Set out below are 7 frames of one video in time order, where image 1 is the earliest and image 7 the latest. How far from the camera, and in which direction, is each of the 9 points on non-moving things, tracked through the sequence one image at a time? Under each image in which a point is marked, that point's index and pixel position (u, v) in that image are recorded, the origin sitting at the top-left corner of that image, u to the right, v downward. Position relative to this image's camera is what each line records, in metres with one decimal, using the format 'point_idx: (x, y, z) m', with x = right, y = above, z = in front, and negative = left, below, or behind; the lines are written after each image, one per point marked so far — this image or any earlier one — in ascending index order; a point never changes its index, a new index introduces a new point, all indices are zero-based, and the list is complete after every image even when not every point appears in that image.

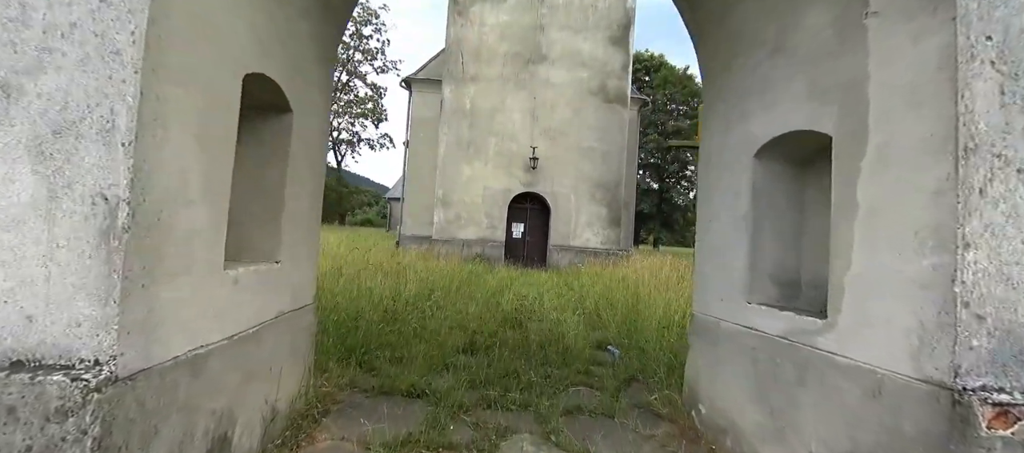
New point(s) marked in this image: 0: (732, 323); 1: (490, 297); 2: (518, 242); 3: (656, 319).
0: (+1.1, -0.5, +2.3) m
1: (-0.3, -1.0, +6.0) m
2: (+0.2, -0.4, +12.9) m
3: (+1.4, -0.9, +4.4) m
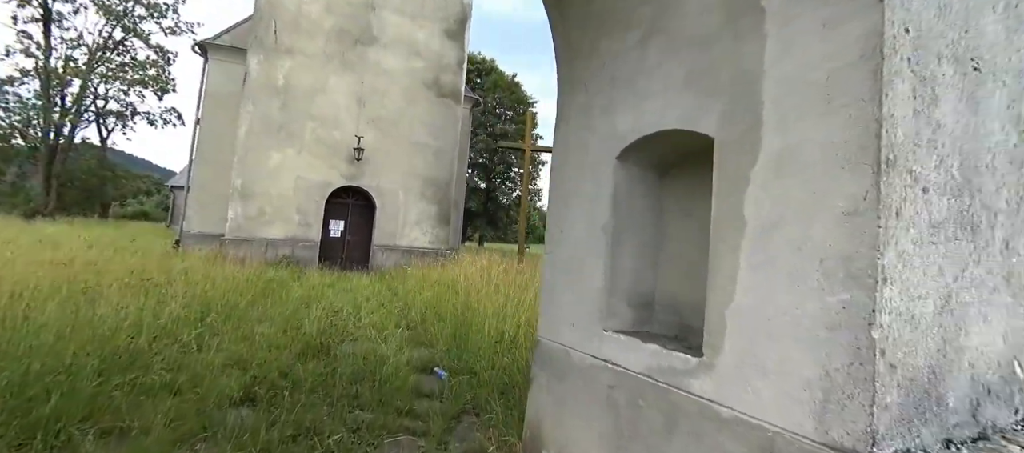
0: (+0.3, -0.5, +1.9) m
1: (-2.4, -1.0, +4.8) m
2: (-4.5, -0.4, +11.4) m
3: (-0.2, -0.9, +4.0) m
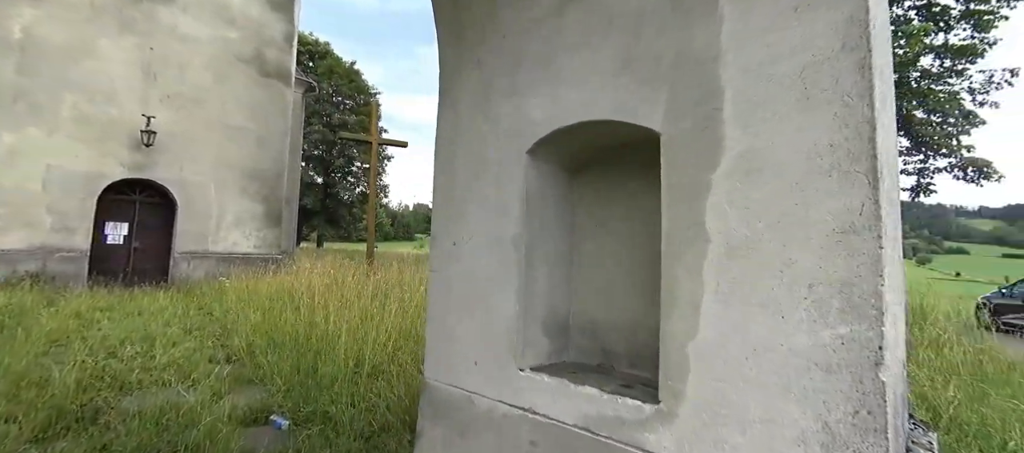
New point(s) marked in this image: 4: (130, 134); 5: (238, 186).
0: (-0.1, -0.6, +1.5) m
1: (-3.6, -1.1, +3.4) m
2: (-7.8, -0.5, +8.8) m
3: (-1.3, -1.0, +3.3) m
4: (-7.6, +1.9, +8.8) m
5: (-6.1, +0.9, +9.9) m
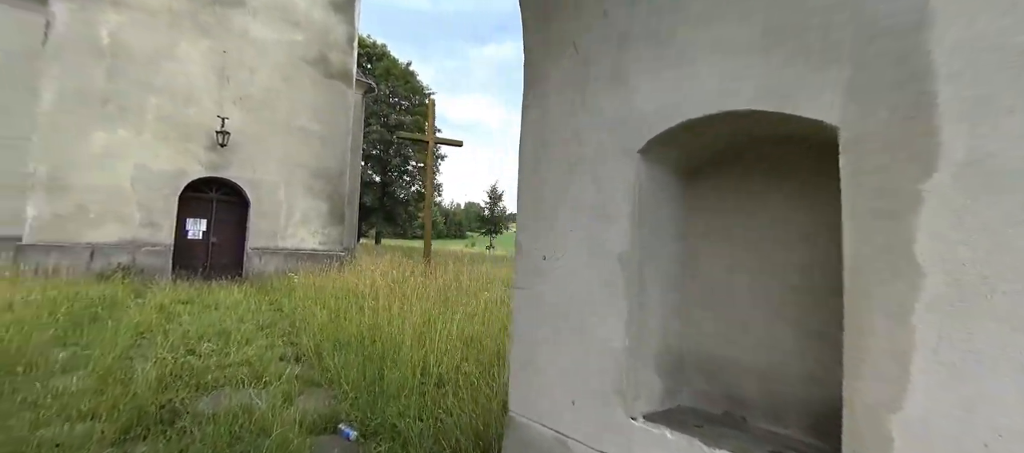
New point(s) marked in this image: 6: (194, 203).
0: (+0.2, -0.6, +1.3) m
1: (-3.1, -1.1, +3.5) m
2: (-6.7, -0.4, +9.4) m
3: (-0.8, -1.0, +3.3) m
4: (-6.5, +1.9, +9.4) m
5: (-4.9, +1.0, +10.3) m
6: (-6.8, +0.5, +9.4) m
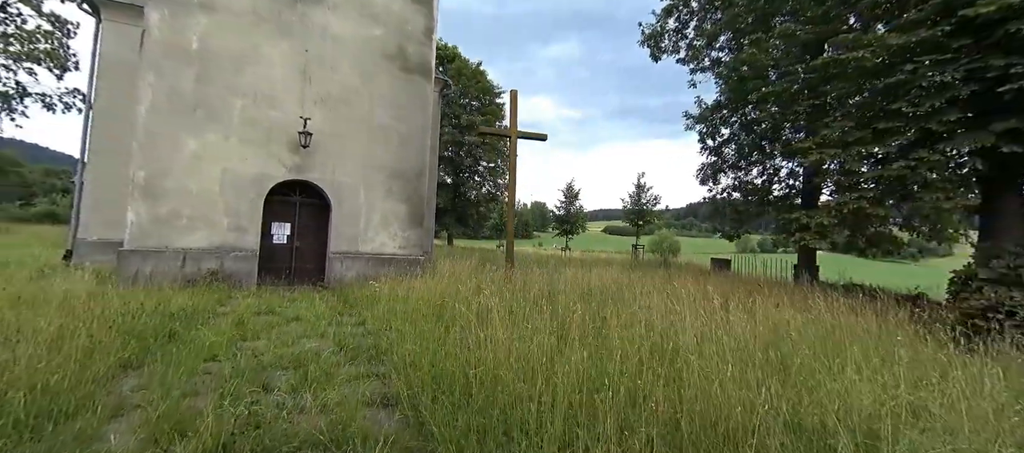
0: (+0.8, -0.7, +0.1) m
1: (-2.1, -1.1, +2.8) m
2: (-4.8, -0.5, +9.2) m
3: (+0.2, -1.0, +2.2) m
4: (-4.6, +1.8, +9.1) m
5: (-2.8, +0.9, +9.8) m
6: (-4.9, +0.4, +9.2) m
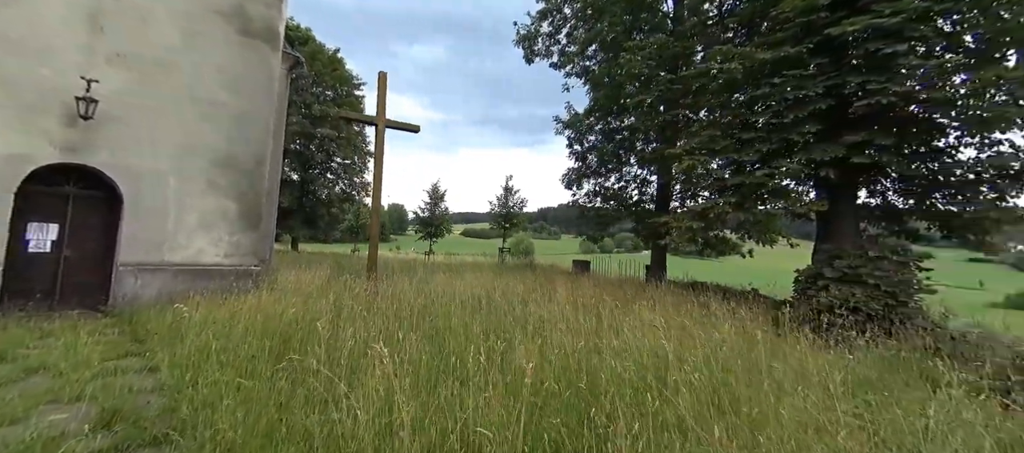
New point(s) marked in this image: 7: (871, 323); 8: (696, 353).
0: (+1.2, -0.7, -0.5) m
1: (-2.4, -1.1, +1.1) m
2: (-6.9, -0.5, +6.4) m
3: (-0.1, -1.0, +1.3) m
4: (-6.7, +1.8, +6.4) m
5: (-5.3, +0.9, +7.5) m
6: (-7.0, +0.4, +6.4) m
7: (+4.3, -1.2, +5.3) m
8: (+1.5, -1.0, +3.6) m
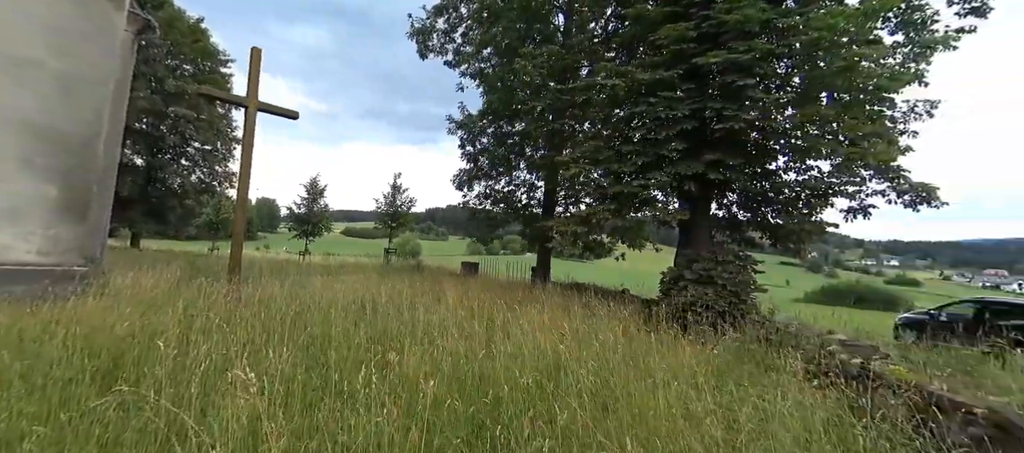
0: (+1.4, -0.7, -0.3) m
1: (-2.6, -1.1, +0.4) m
2: (-8.2, -0.3, +4.3) m
3: (-0.3, -1.1, +1.1) m
4: (-8.0, +2.0, +4.4) m
5: (-6.9, +1.0, +5.9) m
6: (-8.3, +0.6, +4.3) m
7: (+2.9, -1.3, +6.1) m
8: (+0.6, -1.1, +3.7) m
